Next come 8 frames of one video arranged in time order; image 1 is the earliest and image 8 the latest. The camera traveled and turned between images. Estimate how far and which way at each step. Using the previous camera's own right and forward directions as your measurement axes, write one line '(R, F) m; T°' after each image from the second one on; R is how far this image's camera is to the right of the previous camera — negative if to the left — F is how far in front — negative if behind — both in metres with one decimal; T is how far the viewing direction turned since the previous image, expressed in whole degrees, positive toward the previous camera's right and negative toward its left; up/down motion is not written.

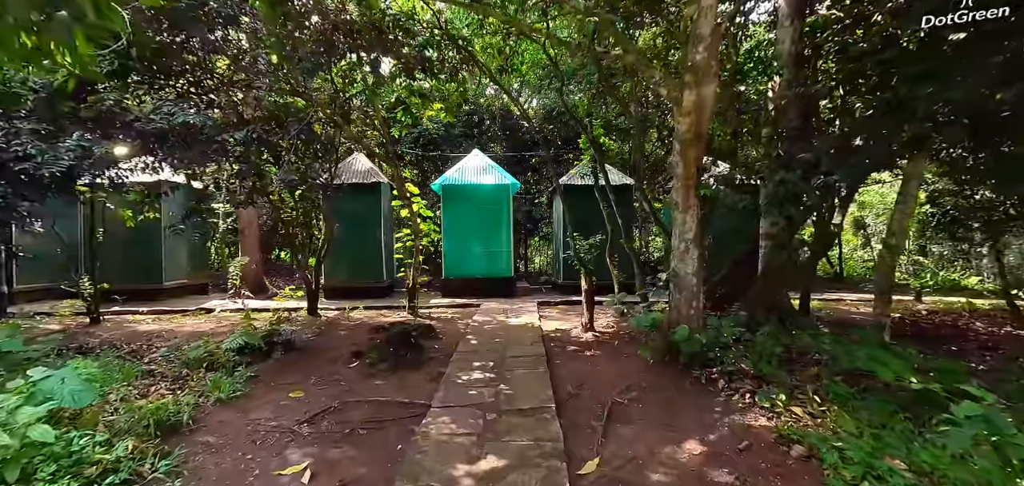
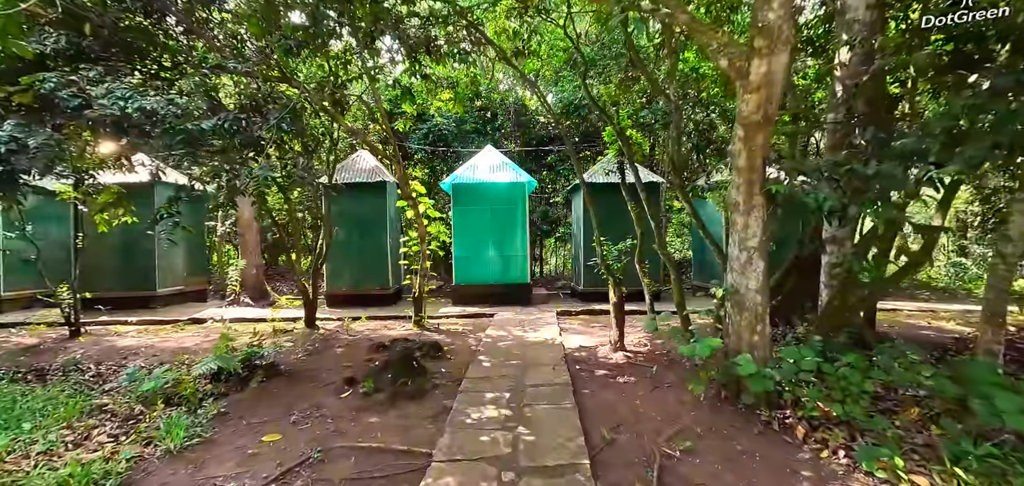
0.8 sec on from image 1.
(0.0, +0.7) m; -2°
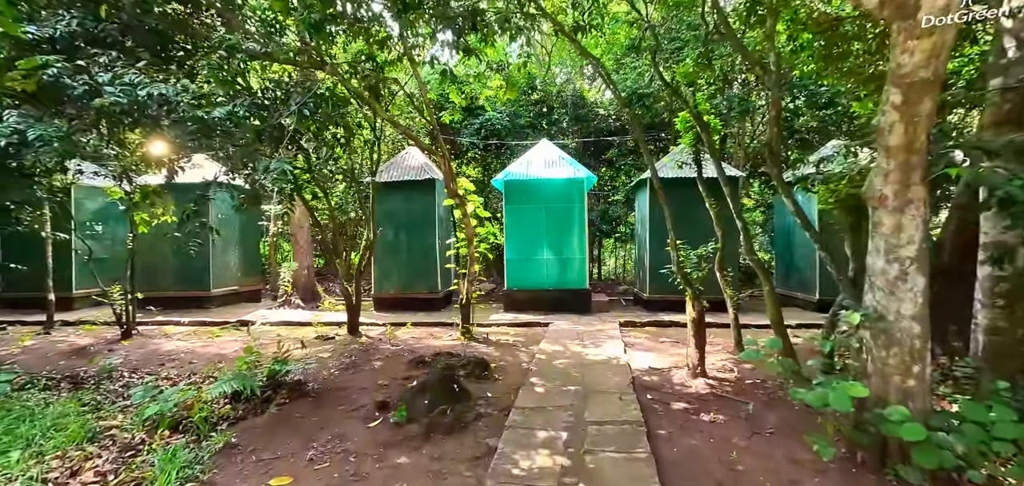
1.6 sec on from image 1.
(0.0, +0.7) m; -7°
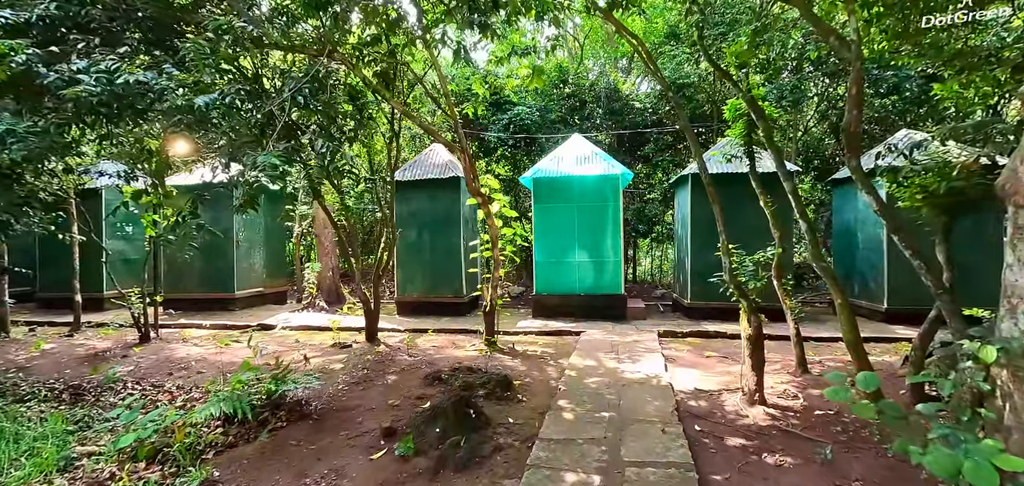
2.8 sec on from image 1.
(+0.1, +0.5) m; -4°
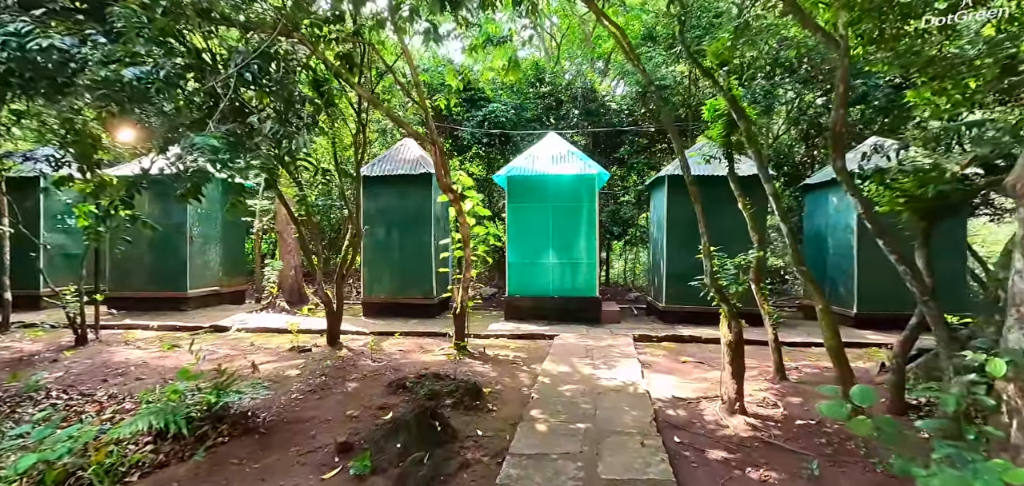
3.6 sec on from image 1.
(0.0, +0.2) m; +3°
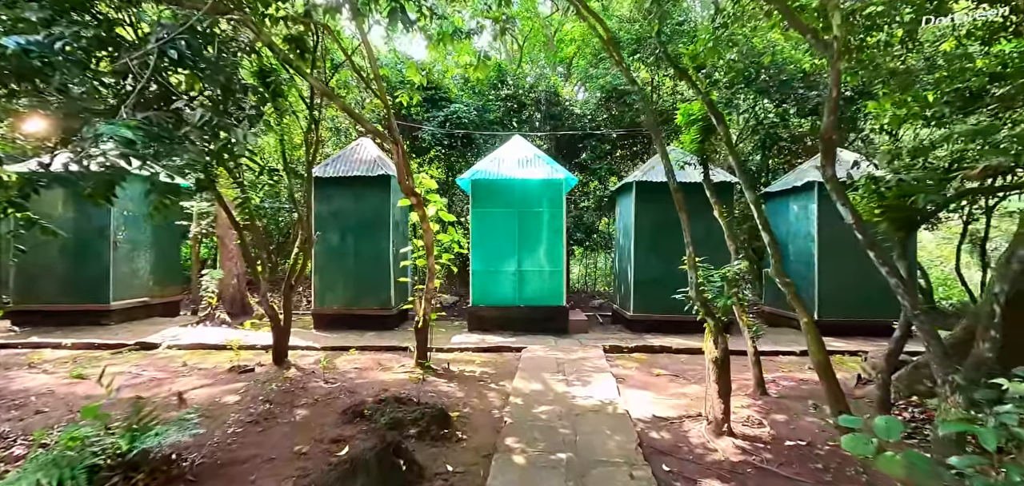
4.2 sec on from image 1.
(-0.1, +0.3) m; +5°
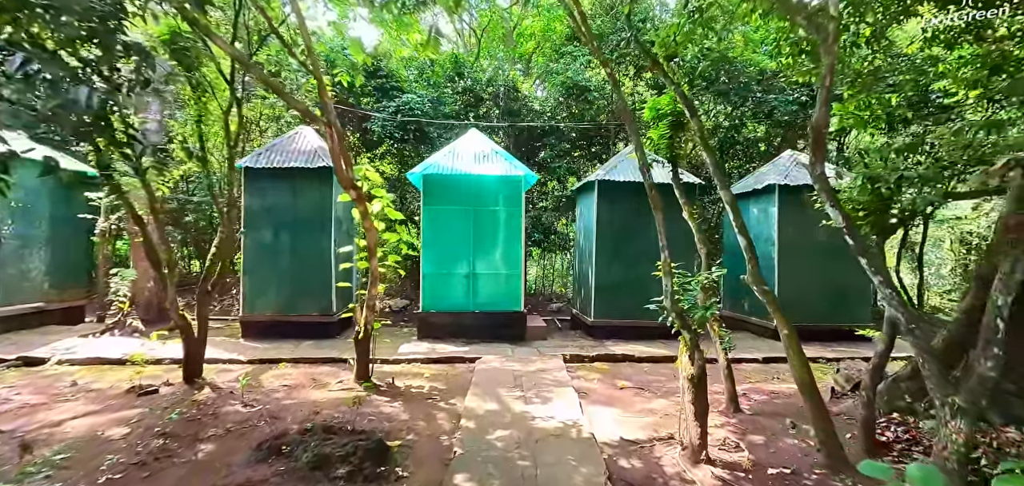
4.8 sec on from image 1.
(0.0, +0.5) m; +5°
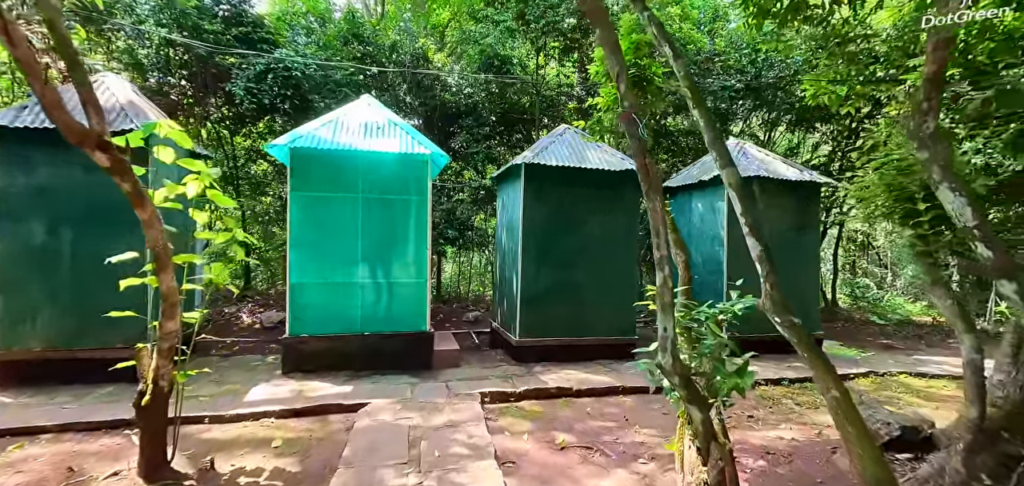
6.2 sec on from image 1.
(+0.1, +1.4) m; +10°
